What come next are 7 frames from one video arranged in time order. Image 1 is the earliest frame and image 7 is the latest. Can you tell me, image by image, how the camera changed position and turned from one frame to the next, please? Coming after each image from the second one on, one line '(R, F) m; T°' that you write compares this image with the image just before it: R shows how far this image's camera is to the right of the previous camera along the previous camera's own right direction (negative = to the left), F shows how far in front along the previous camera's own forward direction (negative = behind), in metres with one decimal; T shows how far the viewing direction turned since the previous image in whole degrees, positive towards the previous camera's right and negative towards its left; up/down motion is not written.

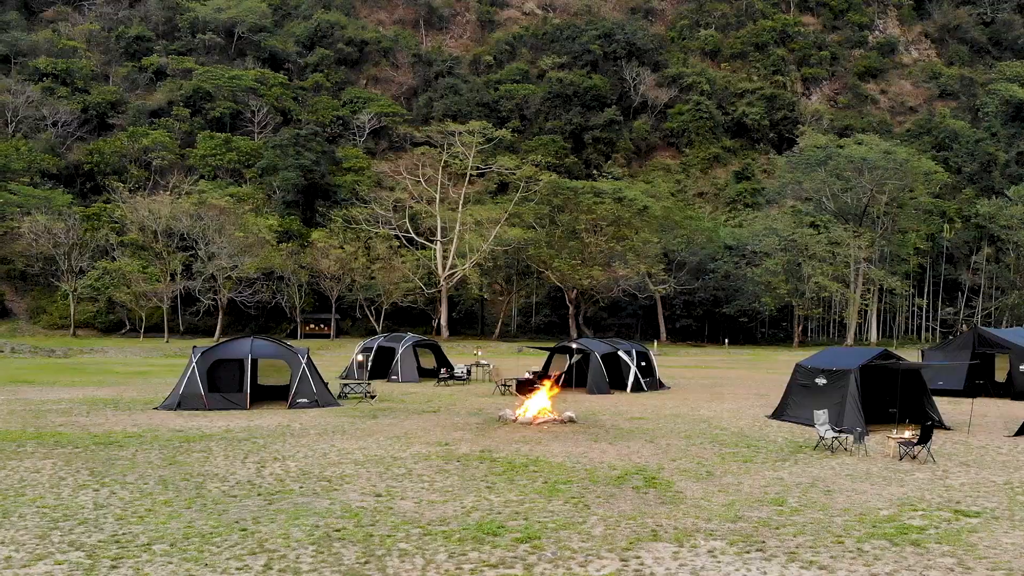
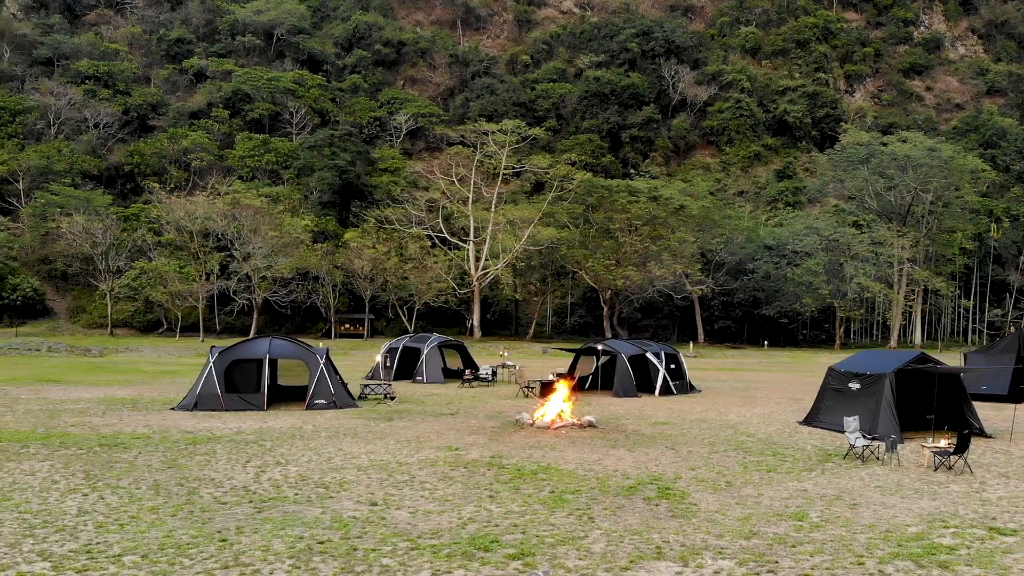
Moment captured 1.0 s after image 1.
(+0.3, +0.4) m; -2°
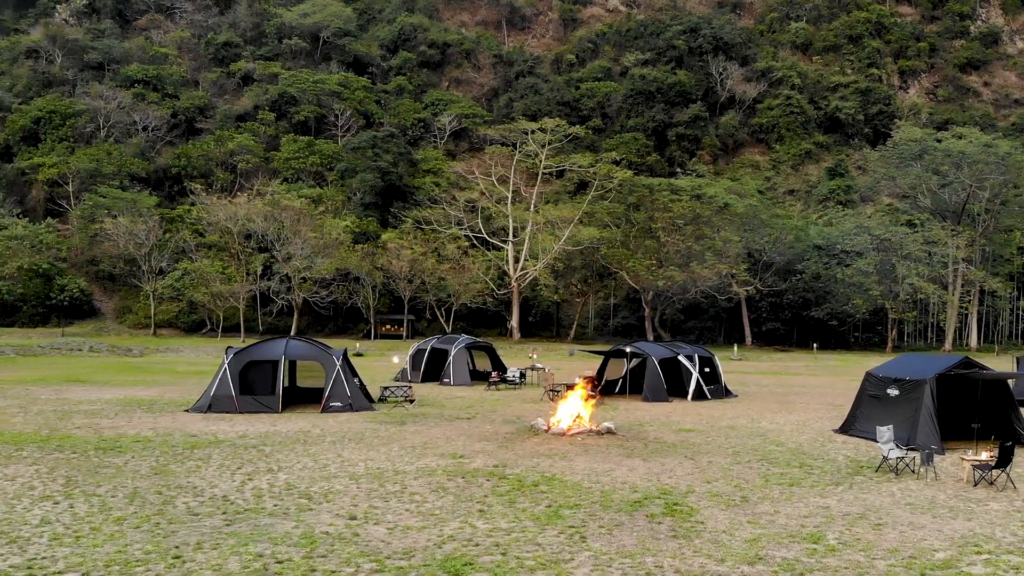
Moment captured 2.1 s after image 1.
(+0.4, +0.6) m; -3°
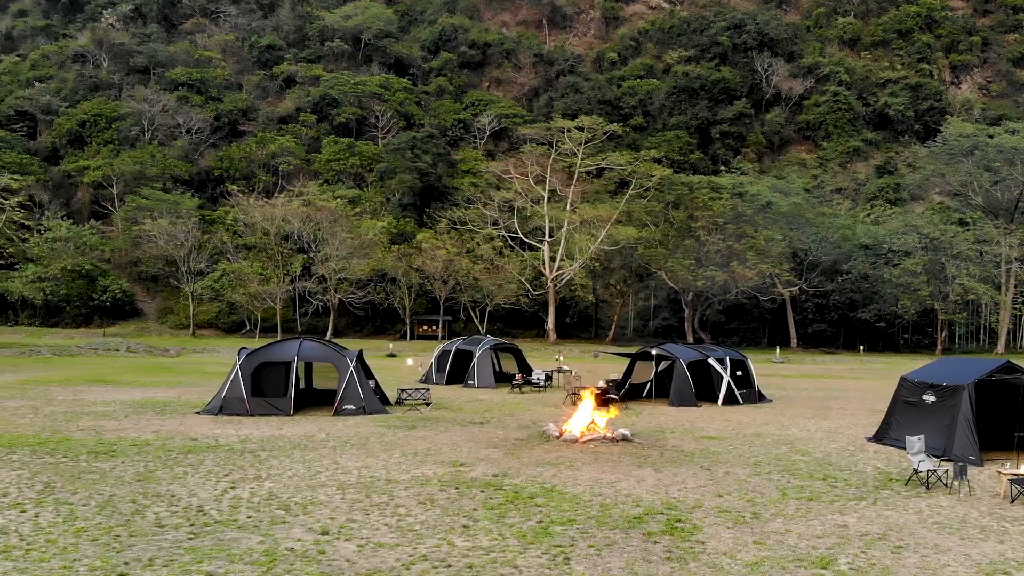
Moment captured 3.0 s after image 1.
(+0.4, +0.5) m; -3°
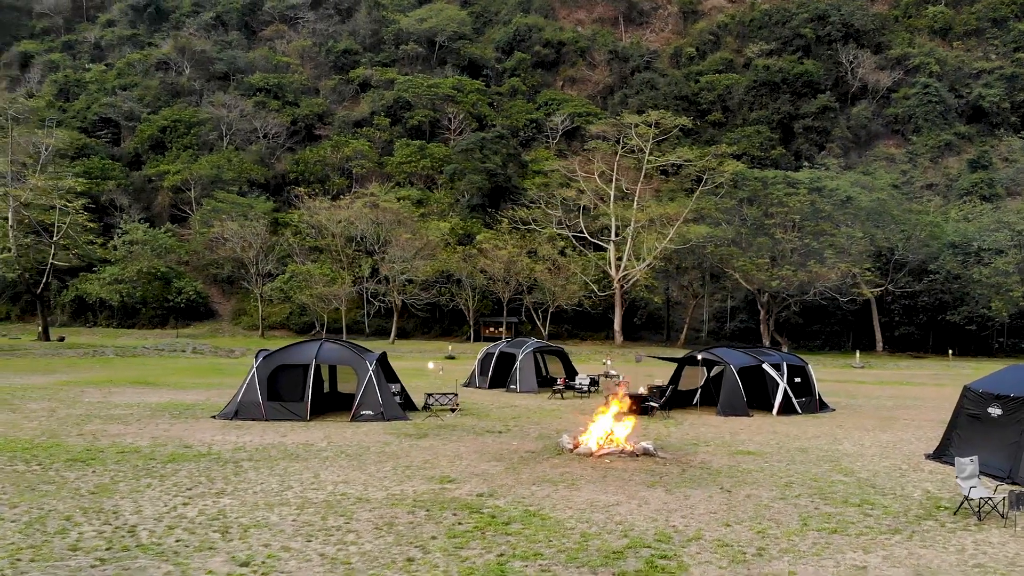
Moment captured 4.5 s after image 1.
(+0.8, +0.9) m; -5°
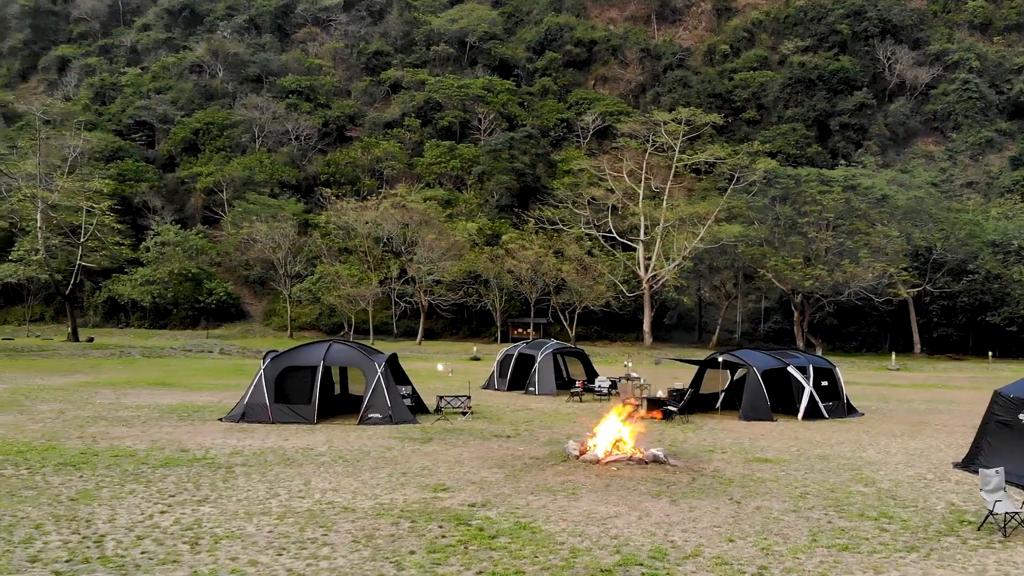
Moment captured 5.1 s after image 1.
(+0.3, +0.4) m; -2°
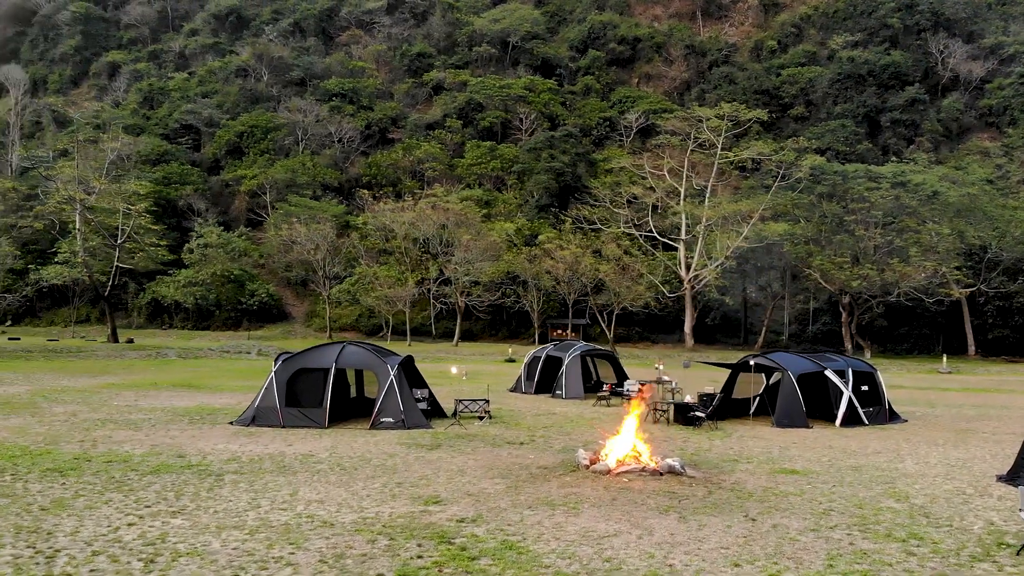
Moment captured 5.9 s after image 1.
(+0.4, +0.5) m; -3°
